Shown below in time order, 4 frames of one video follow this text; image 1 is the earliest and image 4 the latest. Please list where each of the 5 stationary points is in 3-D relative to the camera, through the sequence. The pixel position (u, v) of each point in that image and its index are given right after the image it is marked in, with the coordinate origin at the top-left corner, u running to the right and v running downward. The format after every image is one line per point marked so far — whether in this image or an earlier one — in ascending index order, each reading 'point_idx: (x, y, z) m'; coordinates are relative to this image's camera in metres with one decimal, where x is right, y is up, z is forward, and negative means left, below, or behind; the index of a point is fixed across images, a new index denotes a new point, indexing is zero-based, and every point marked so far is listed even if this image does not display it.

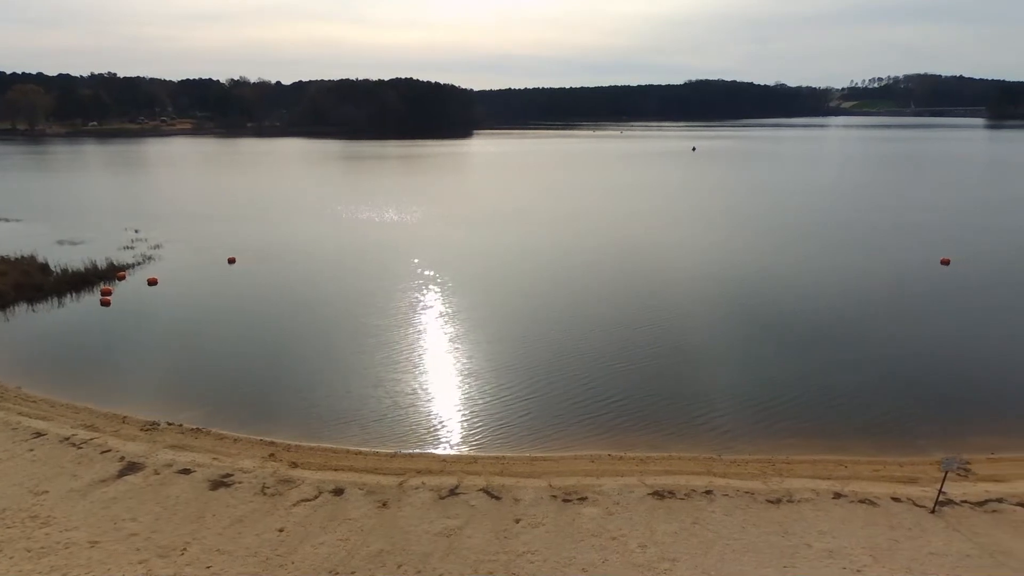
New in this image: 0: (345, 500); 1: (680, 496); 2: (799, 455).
0: (-2.1, -2.6, +8.7) m
1: (+2.1, -2.6, +8.9) m
2: (+4.6, -2.6, +11.0) m
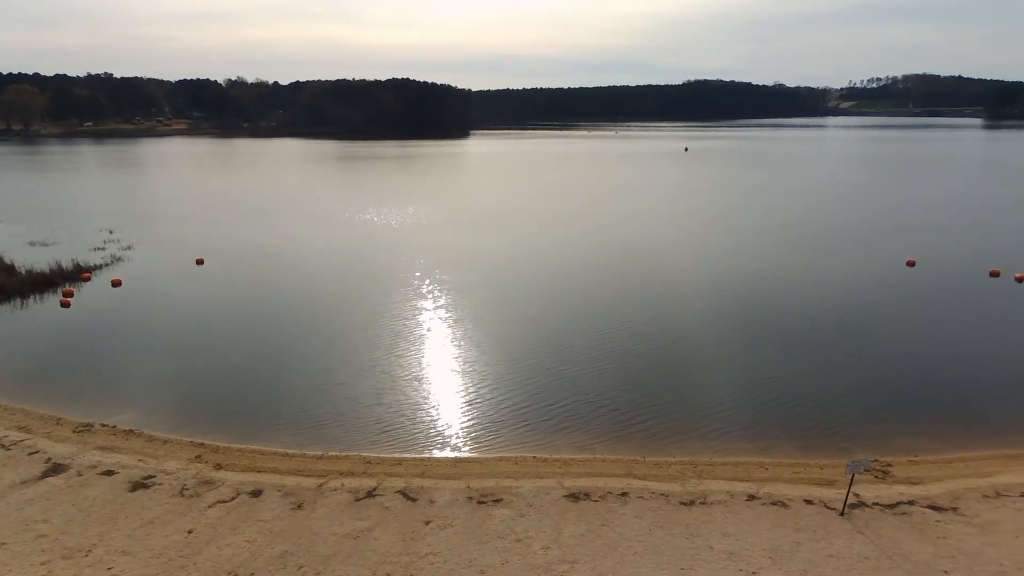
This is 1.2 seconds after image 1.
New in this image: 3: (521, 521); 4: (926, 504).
0: (-3.2, -2.7, +8.8) m
1: (+1.1, -2.7, +8.9) m
2: (+3.5, -2.7, +11.0) m
3: (+0.1, -2.8, +8.4) m
4: (+5.1, -2.7, +8.7) m
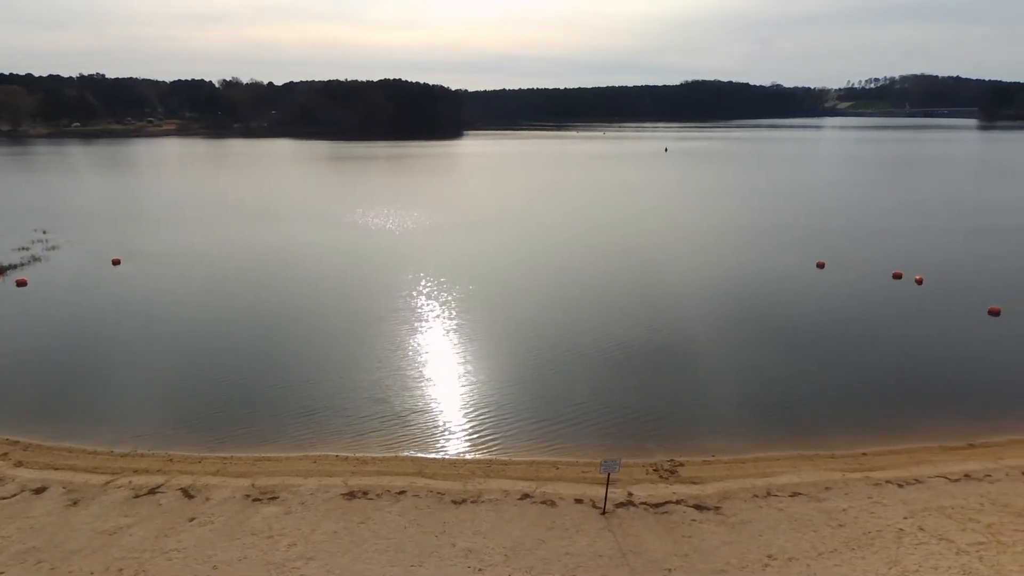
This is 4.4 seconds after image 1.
0: (-6.0, -2.7, +9.0) m
1: (-1.8, -2.7, +9.1) m
2: (+0.6, -2.7, +11.2) m
3: (-2.8, -2.8, +8.6) m
4: (+2.3, -2.7, +8.9) m
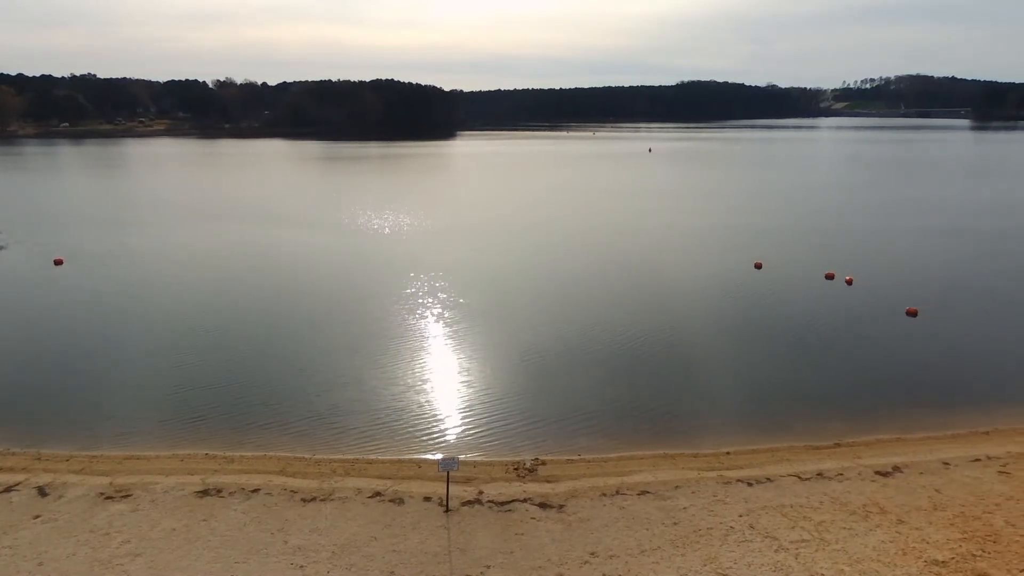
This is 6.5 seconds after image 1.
0: (-8.0, -2.7, +9.1) m
1: (-3.8, -2.7, +9.2) m
2: (-1.3, -2.7, +11.2) m
3: (-4.7, -2.8, +8.7) m
4: (+0.3, -2.7, +8.9) m
